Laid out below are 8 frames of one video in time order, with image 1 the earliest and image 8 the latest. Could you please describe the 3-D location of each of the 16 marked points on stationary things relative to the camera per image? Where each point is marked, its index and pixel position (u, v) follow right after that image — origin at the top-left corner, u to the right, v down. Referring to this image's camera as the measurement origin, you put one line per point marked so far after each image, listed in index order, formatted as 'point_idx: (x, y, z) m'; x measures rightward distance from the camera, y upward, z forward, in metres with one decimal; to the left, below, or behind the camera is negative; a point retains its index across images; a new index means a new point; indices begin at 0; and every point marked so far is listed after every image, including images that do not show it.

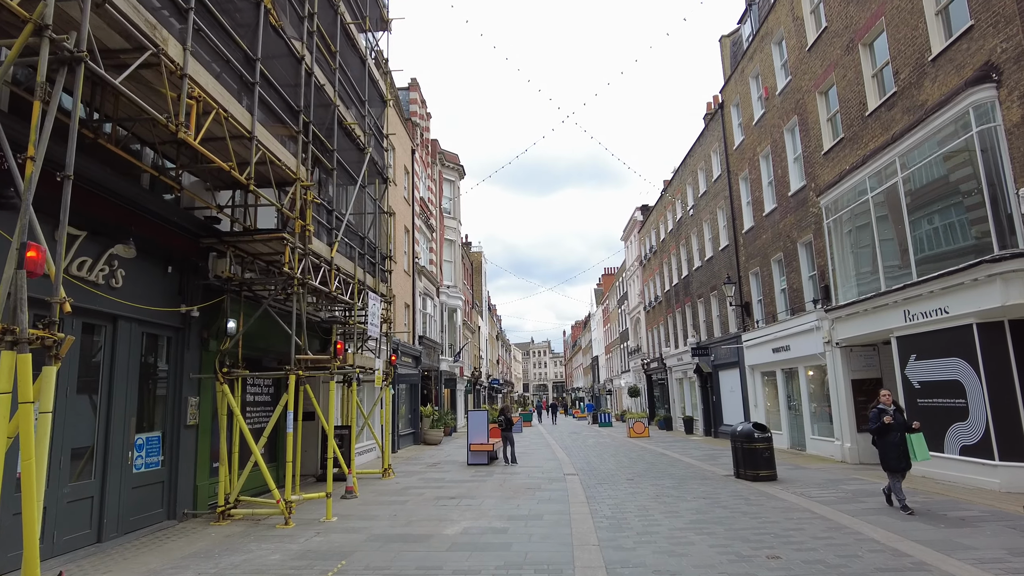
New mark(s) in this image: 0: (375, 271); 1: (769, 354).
0: (-3.1, +0.4, +14.0) m
1: (+7.5, -1.9, +18.5) m
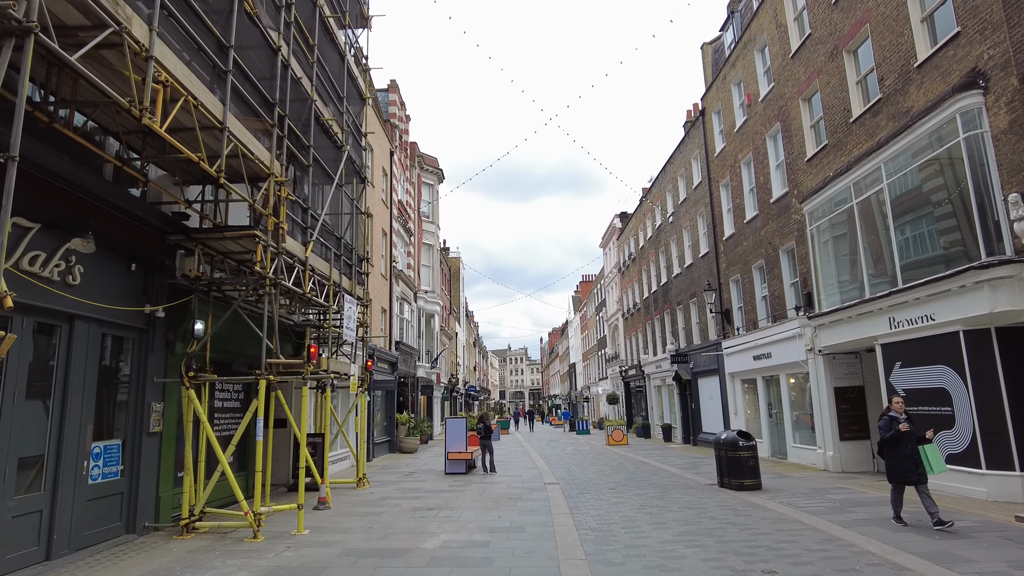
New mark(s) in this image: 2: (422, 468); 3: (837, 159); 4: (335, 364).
0: (-3.5, +0.3, +13.6) m
1: (+6.9, -2.1, +18.4) m
2: (-2.5, -4.9, +17.3) m
3: (+7.0, +2.8, +13.6) m
4: (-3.3, -1.4, +11.9) m
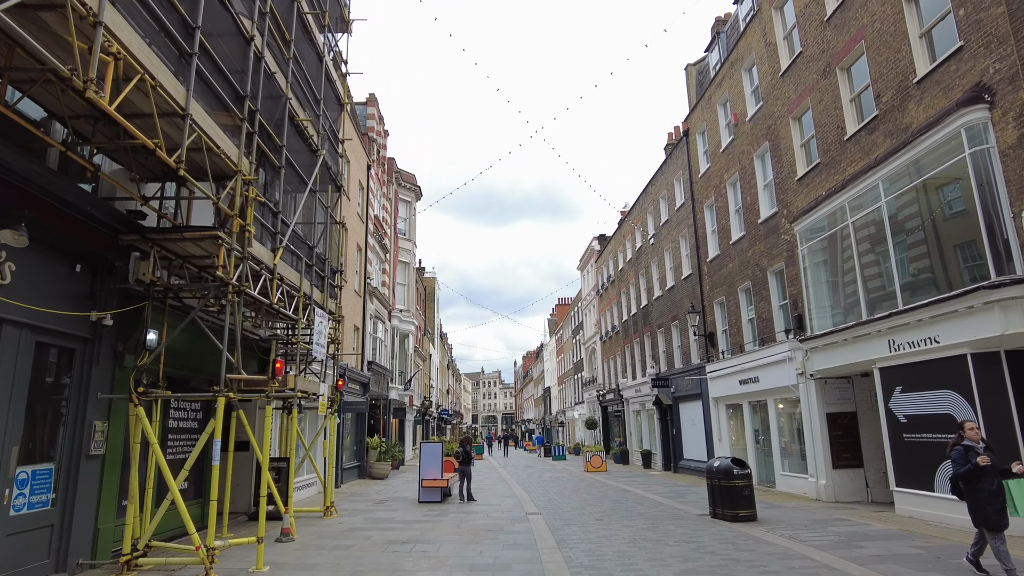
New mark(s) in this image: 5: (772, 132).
0: (-3.8, +0.1, +12.7) m
1: (+6.3, -2.8, +17.9) m
2: (-3.0, -5.3, +16.3) m
3: (+6.7, +2.3, +13.3) m
4: (-3.6, -1.6, +11.0) m
5: (+6.5, +3.9, +15.9) m
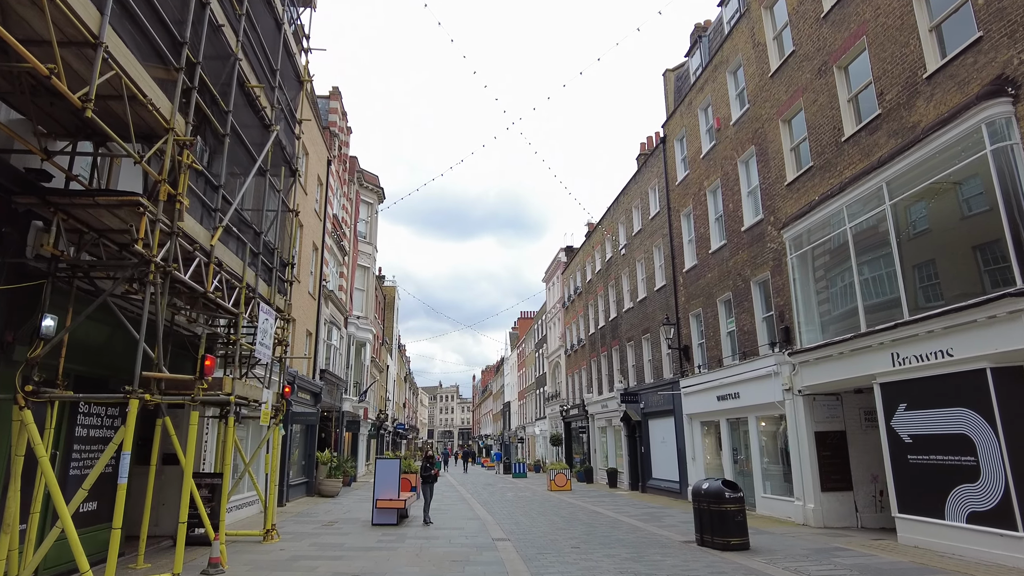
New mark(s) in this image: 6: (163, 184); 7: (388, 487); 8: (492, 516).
0: (-4.3, +0.2, +11.3) m
1: (+5.4, -3.1, +17.0) m
2: (-3.9, -5.3, +14.7) m
3: (+6.2, +2.1, +12.6) m
4: (-4.1, -1.5, +9.5) m
5: (+5.9, +3.6, +15.2) m
6: (-3.7, +1.1, +6.7) m
7: (-2.6, -4.2, +13.4) m
8: (-0.5, -5.5, +15.2) m
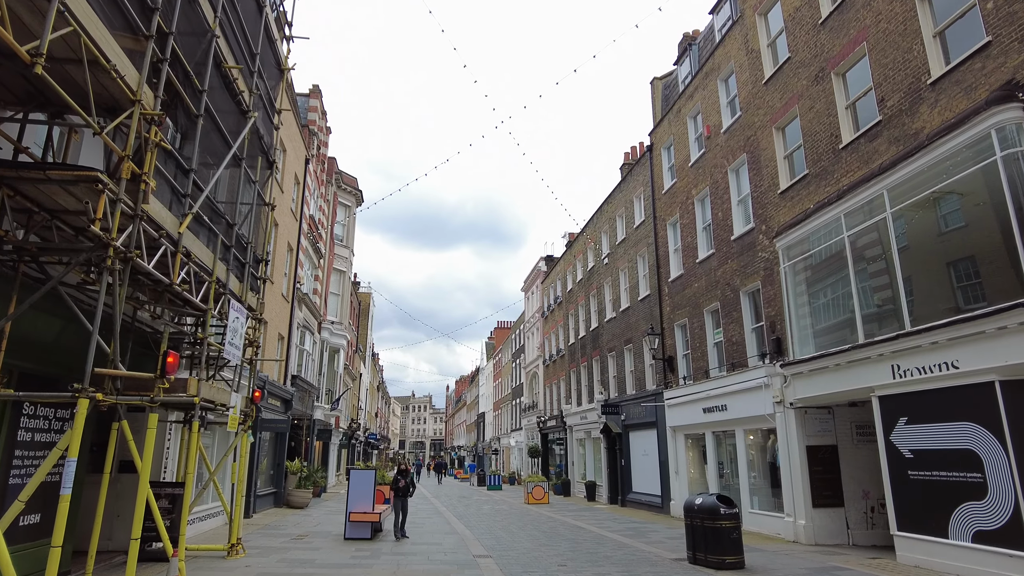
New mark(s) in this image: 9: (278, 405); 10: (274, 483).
0: (-4.5, +0.2, +10.6) m
1: (+4.9, -3.3, +16.6) m
2: (-4.4, -5.3, +14.0) m
3: (+6.0, +1.9, +12.3) m
4: (-4.2, -1.4, +8.8) m
5: (+5.7, +3.4, +15.0) m
6: (-3.7, +1.2, +6.0) m
7: (-3.0, -4.2, +12.7) m
8: (-1.0, -5.6, +14.6) m
9: (-7.2, -3.6, +19.5) m
10: (-7.4, -6.1, +19.6) m
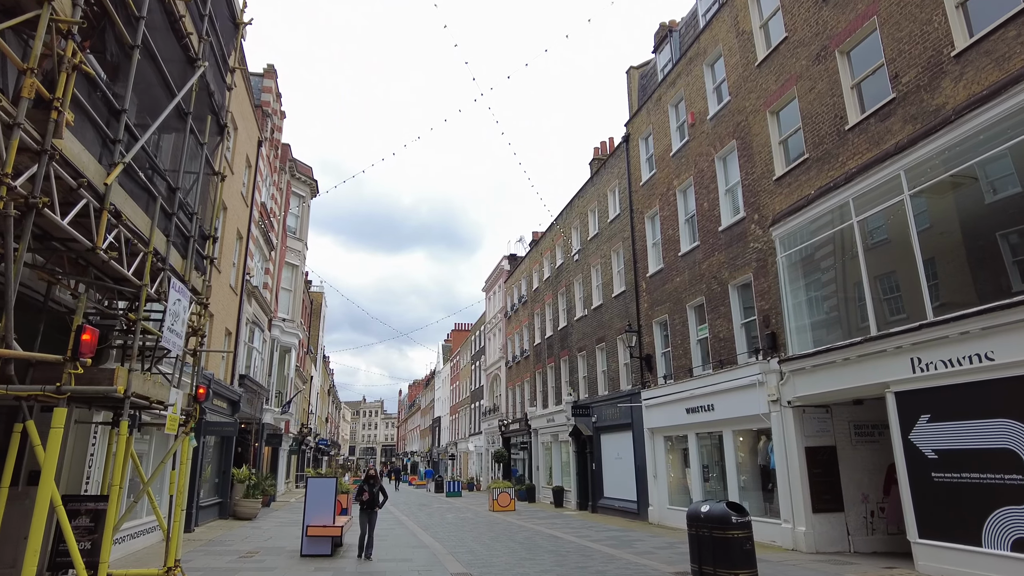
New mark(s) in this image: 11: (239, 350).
0: (-4.7, +0.5, +9.1) m
1: (+4.2, -3.2, +15.8) m
2: (-4.8, -5.1, +12.4) m
3: (+5.7, +2.1, +11.6) m
4: (-4.3, -1.1, +7.3) m
5: (+5.2, +3.6, +14.2) m
6: (-3.5, +1.5, +4.6) m
7: (-3.4, -4.0, +11.3) m
8: (-1.5, -5.4, +13.3) m
9: (-8.1, -3.3, +17.8) m
10: (-8.3, -5.8, +17.8) m
11: (-8.4, -1.9, +19.5) m
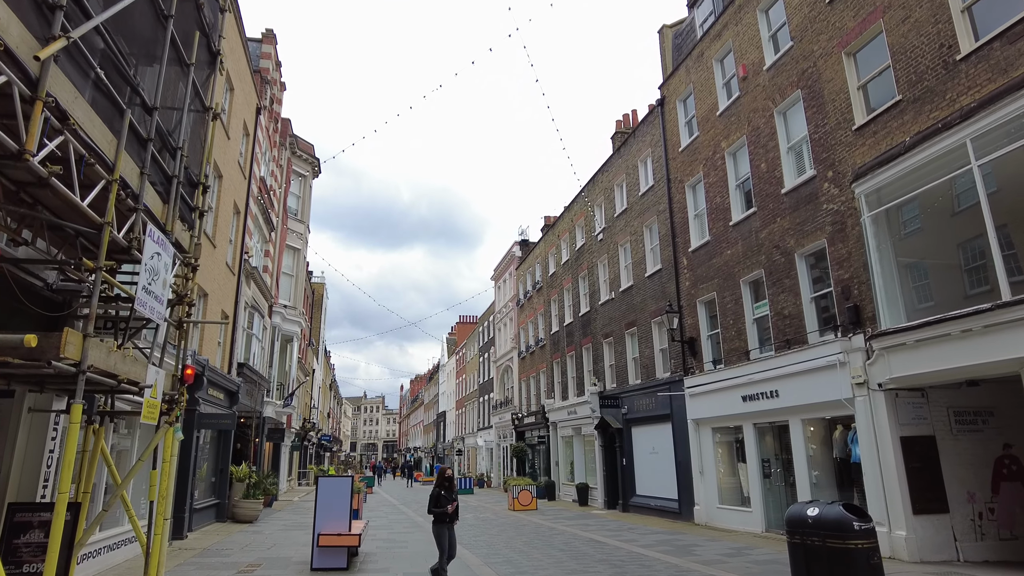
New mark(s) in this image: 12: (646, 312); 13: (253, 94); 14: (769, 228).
0: (-4.0, +1.1, +7.3) m
1: (+4.9, -2.6, +14.1) m
2: (-4.1, -4.5, +10.7) m
3: (+6.4, +2.7, +9.8) m
4: (-3.6, -0.6, +5.5) m
5: (+5.9, +4.2, +12.4) m
6: (-2.8, +2.0, +2.8) m
7: (-2.7, -3.4, +9.5) m
8: (-0.8, -4.8, +11.6) m
9: (-7.4, -2.8, +16.0) m
10: (-7.5, -5.2, +16.0) m
11: (-7.7, -1.3, +17.7) m
12: (+4.0, -0.7, +18.9) m
13: (-7.8, +5.8, +19.0) m
14: (+5.5, +1.3, +13.4) m
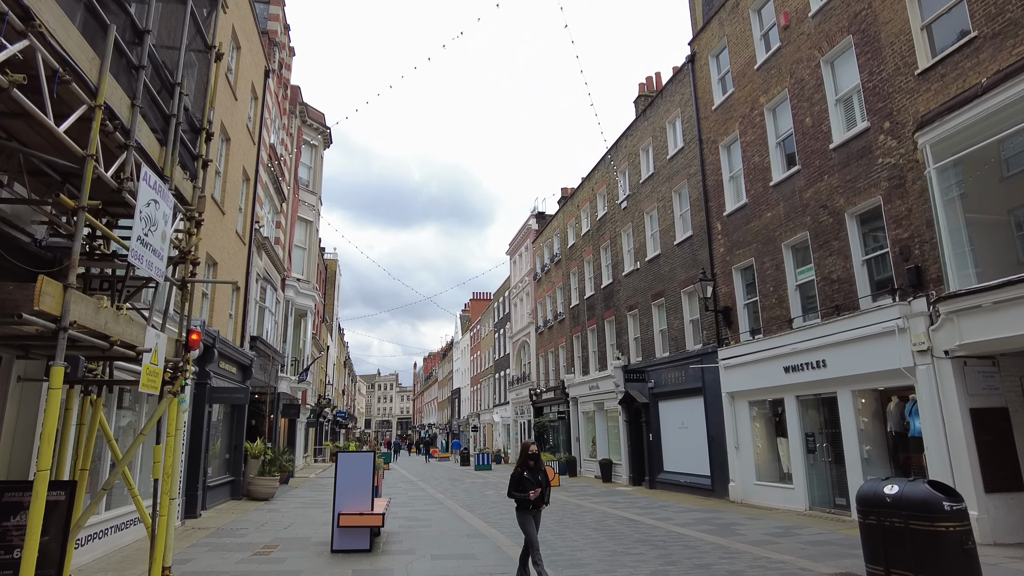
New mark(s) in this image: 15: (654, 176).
0: (-3.6, +1.5, +6.5) m
1: (+5.5, -1.8, +13.2) m
2: (-3.6, -3.9, +10.1) m
3: (+6.8, +3.3, +8.8) m
4: (-3.2, -0.2, +4.8) m
5: (+6.3, +4.9, +11.4) m
6: (-2.5, +2.4, +2.0) m
7: (-2.2, -2.9, +8.9) m
8: (-0.3, -4.2, +10.9) m
9: (-6.8, -2.0, +15.4) m
10: (-6.9, -4.5, +15.5) m
11: (-7.1, -0.6, +17.1) m
12: (+4.7, +0.2, +18.0) m
13: (-7.2, +6.6, +18.1) m
14: (+6.0, +2.0, +12.4) m
15: (+4.5, +3.5, +19.6) m
